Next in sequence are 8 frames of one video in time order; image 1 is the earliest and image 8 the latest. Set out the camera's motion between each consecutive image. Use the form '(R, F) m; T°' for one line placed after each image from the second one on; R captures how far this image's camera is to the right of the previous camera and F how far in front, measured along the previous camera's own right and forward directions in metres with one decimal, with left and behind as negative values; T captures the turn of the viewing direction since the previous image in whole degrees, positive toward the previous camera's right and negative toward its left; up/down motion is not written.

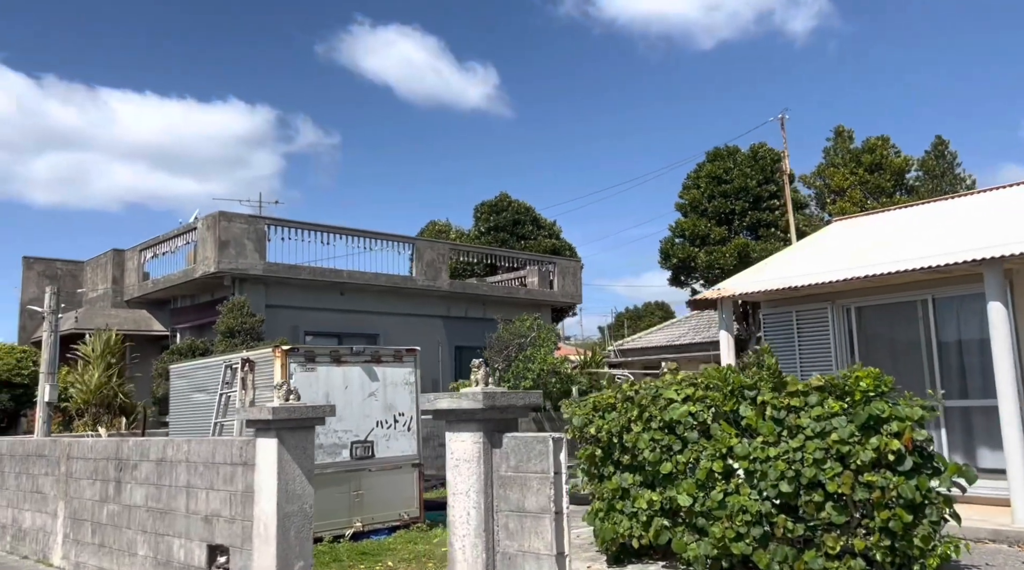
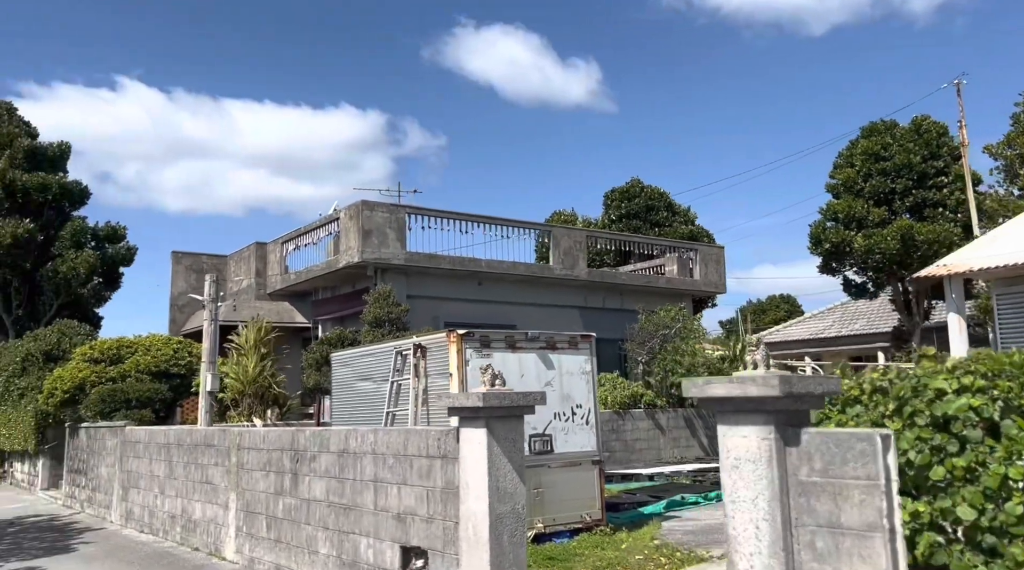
(-0.8, +0.8) m; -8°
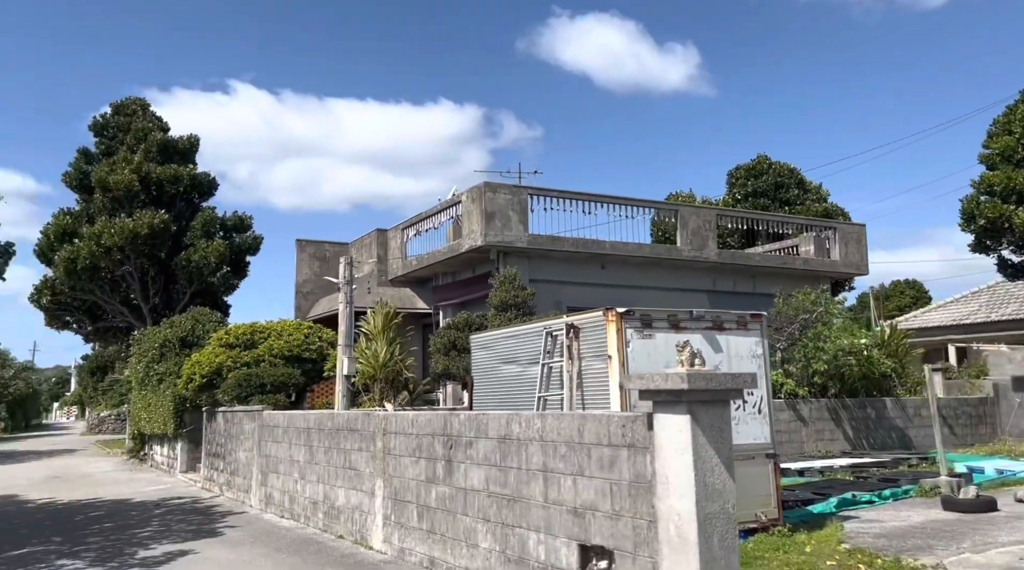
(-0.6, +0.6) m; -7°
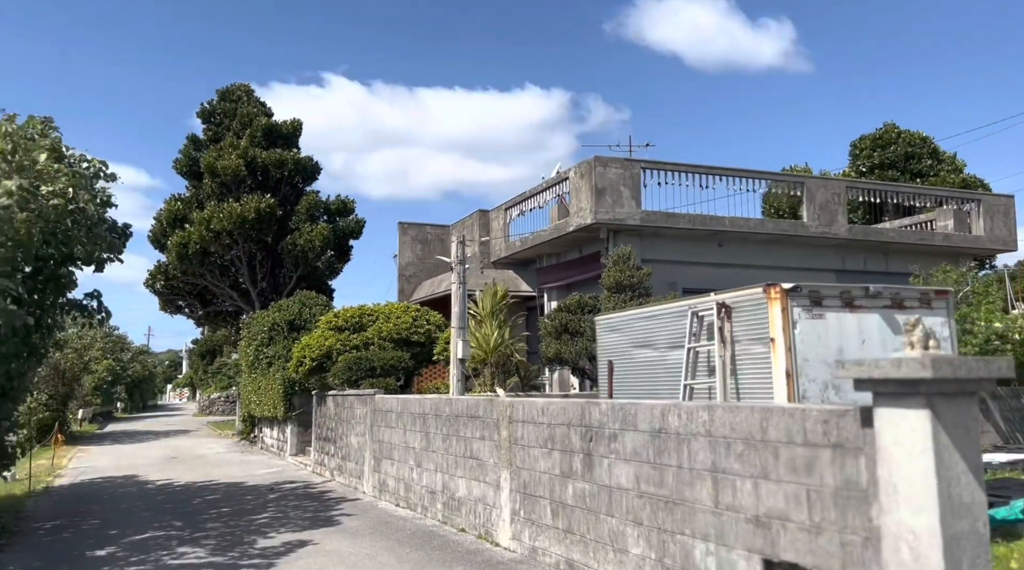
(-0.4, +0.7) m; -6°
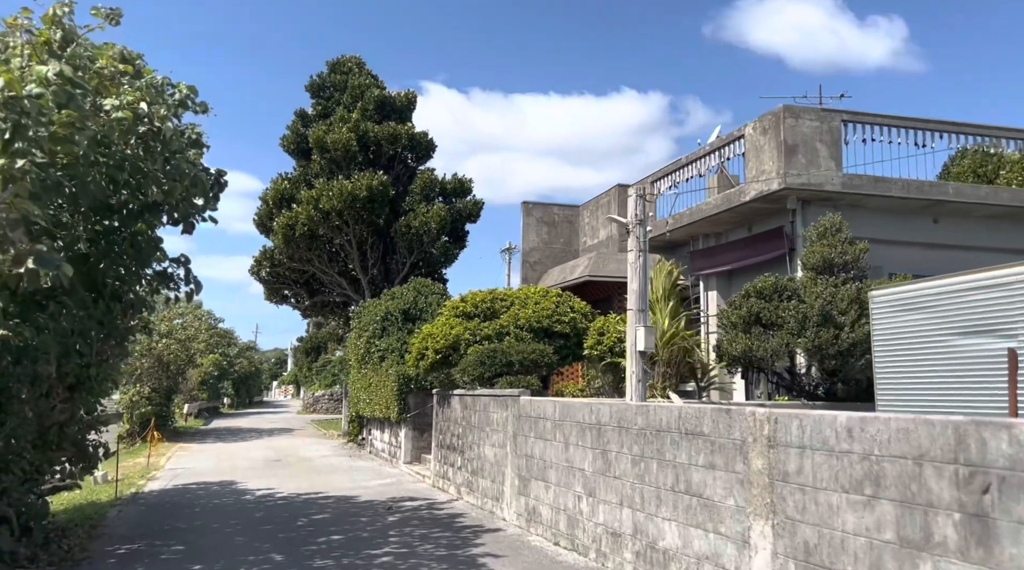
(-1.1, +2.8) m; -7°
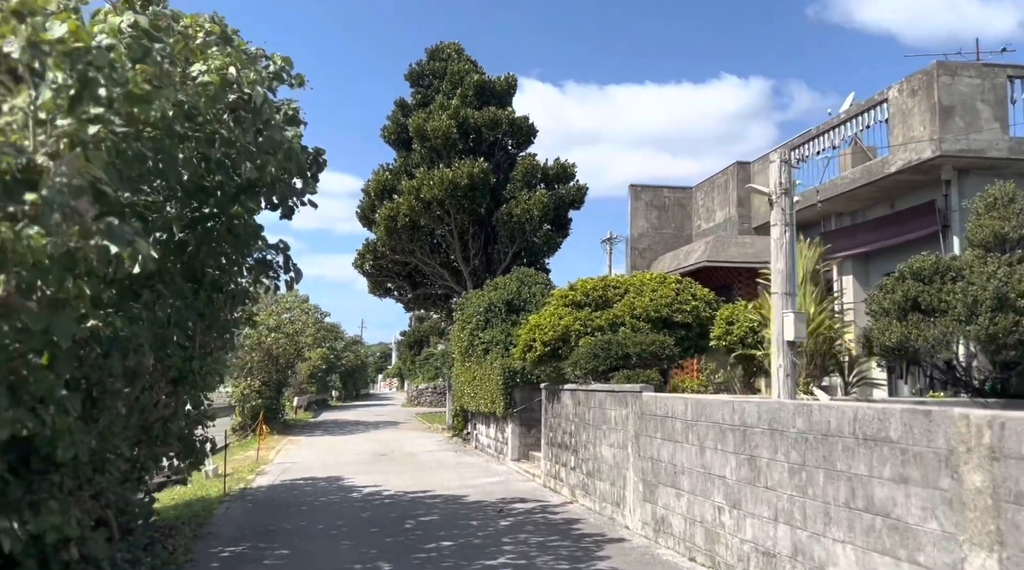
(-0.2, +0.9) m; -7°
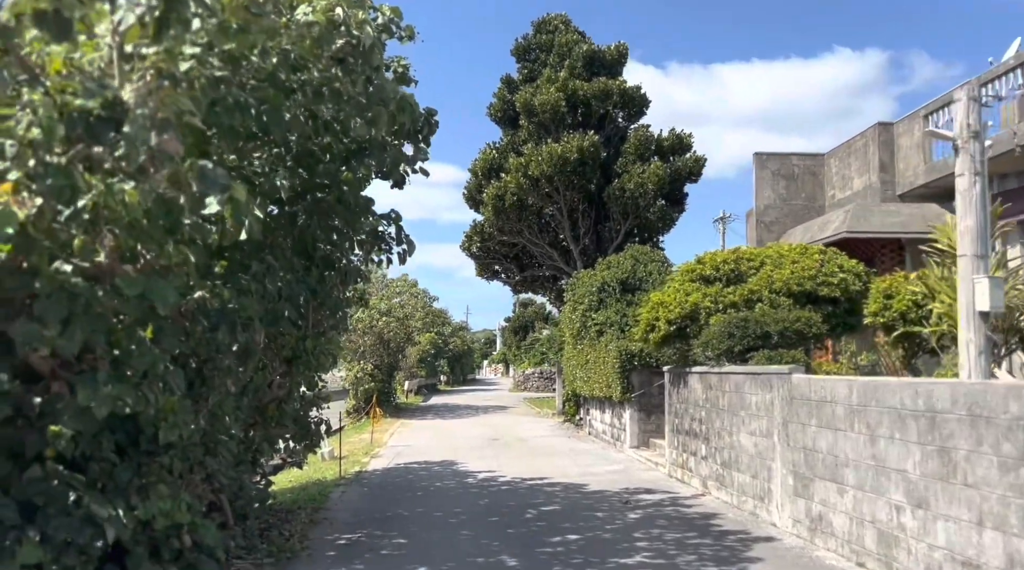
(-0.3, +0.8) m; -7°
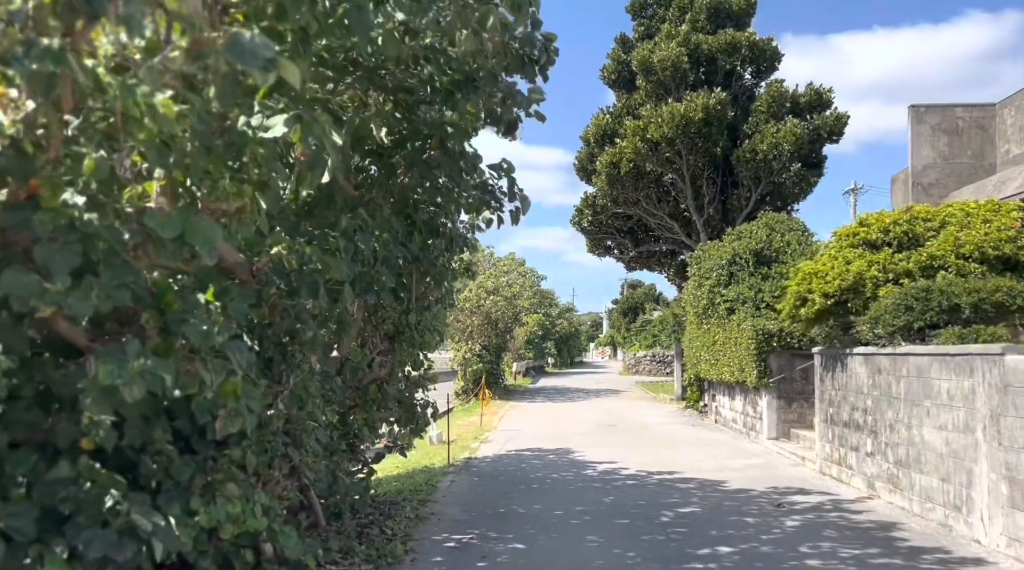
(-0.3, +1.3) m; -7°
